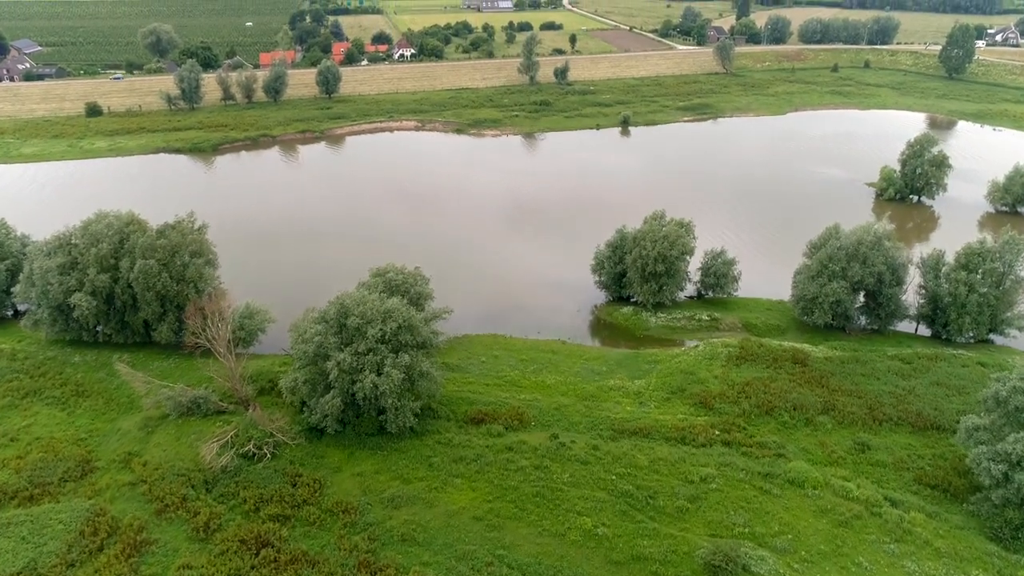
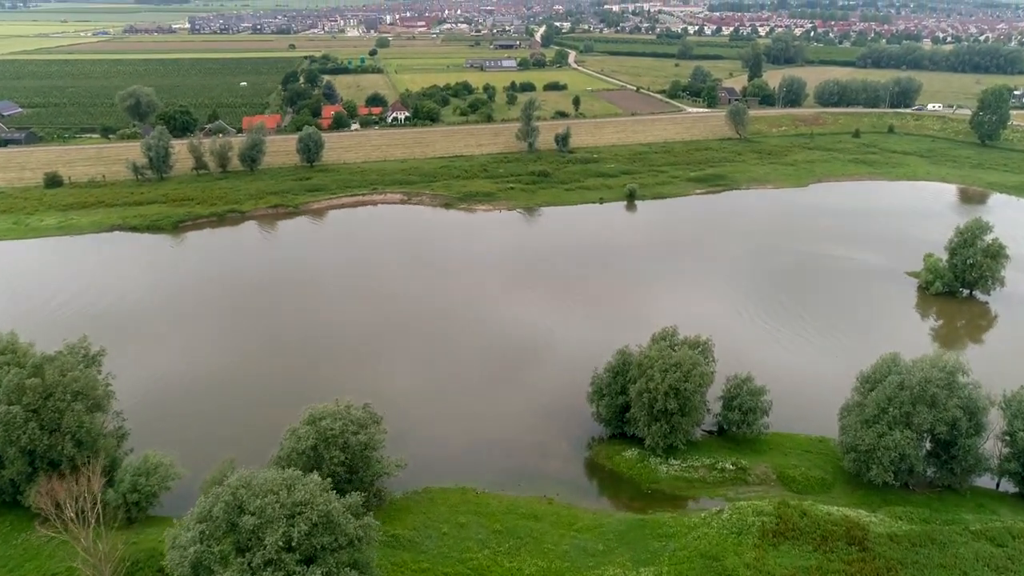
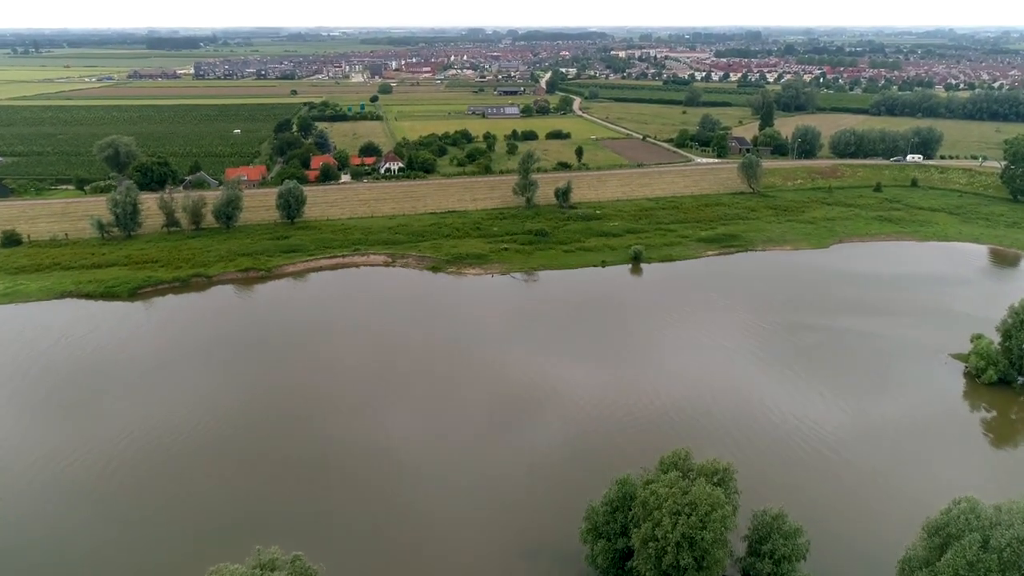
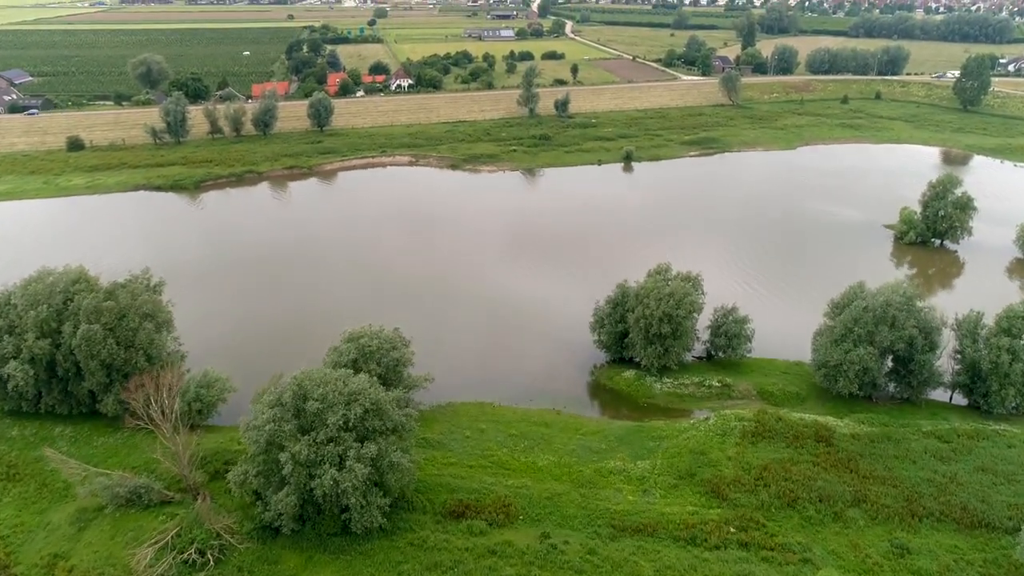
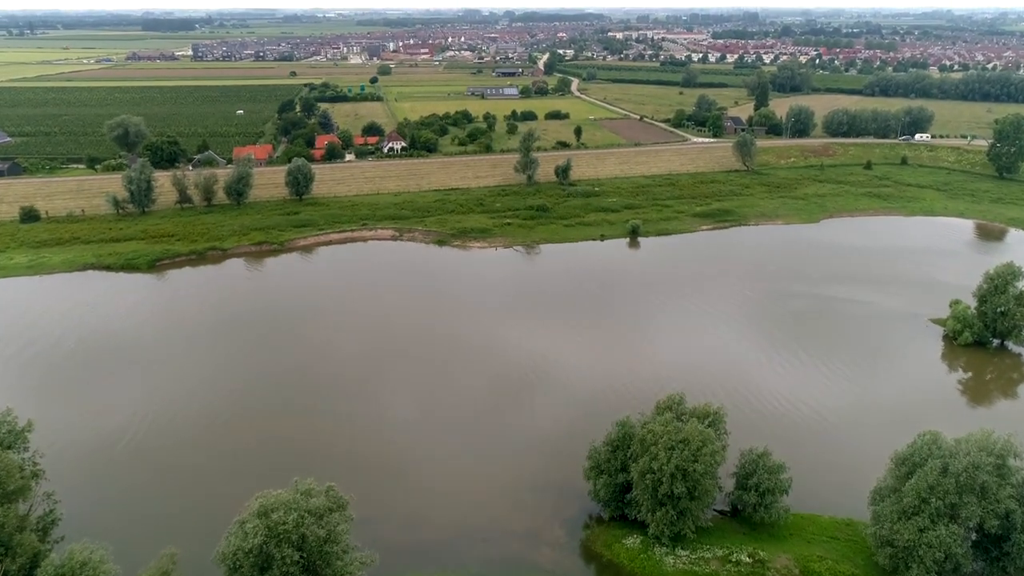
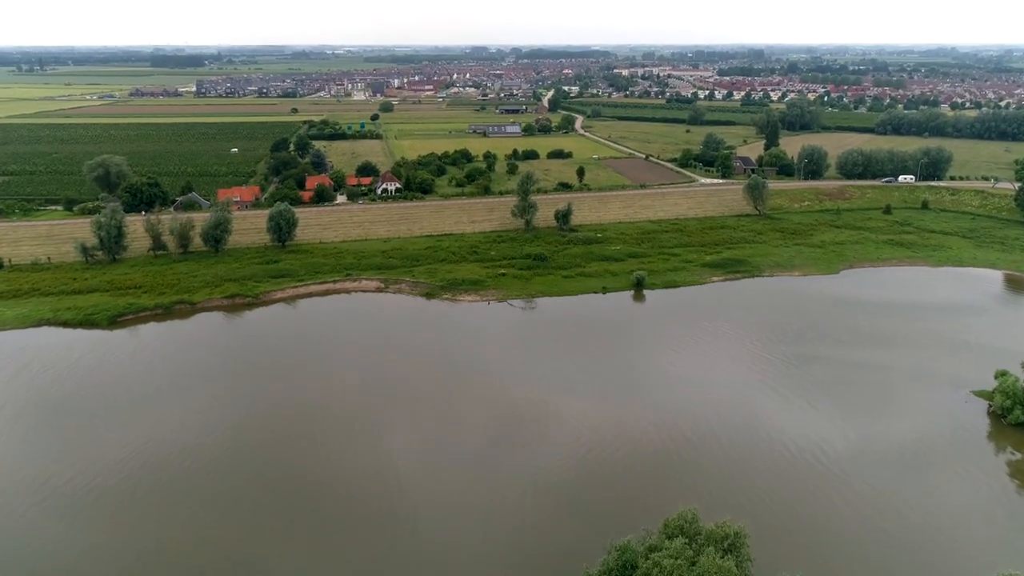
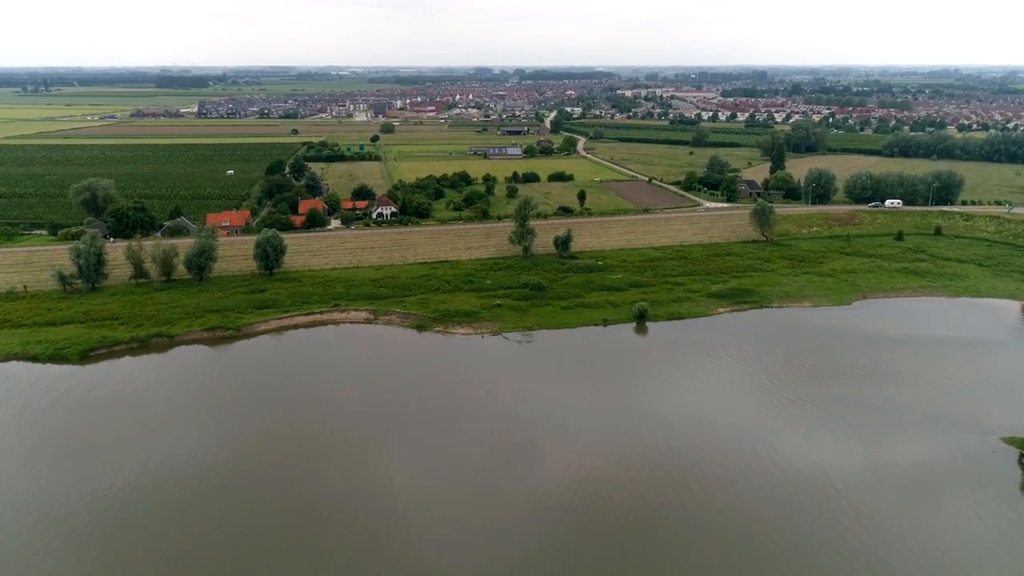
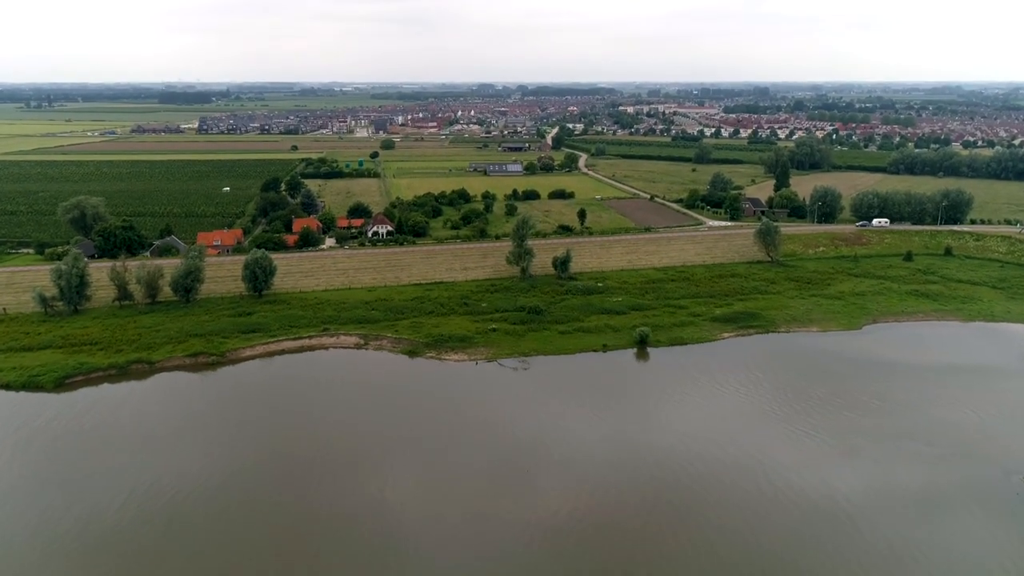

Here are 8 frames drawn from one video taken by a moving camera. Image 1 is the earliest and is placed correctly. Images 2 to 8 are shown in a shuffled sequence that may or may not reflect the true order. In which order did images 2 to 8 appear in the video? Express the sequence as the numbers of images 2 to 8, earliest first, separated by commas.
4, 2, 5, 3, 6, 7, 8
